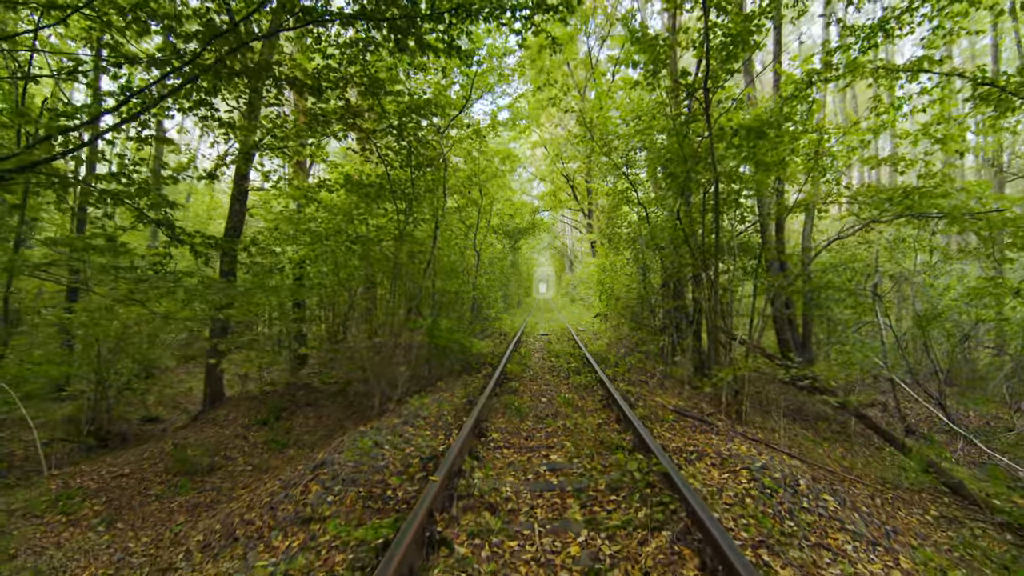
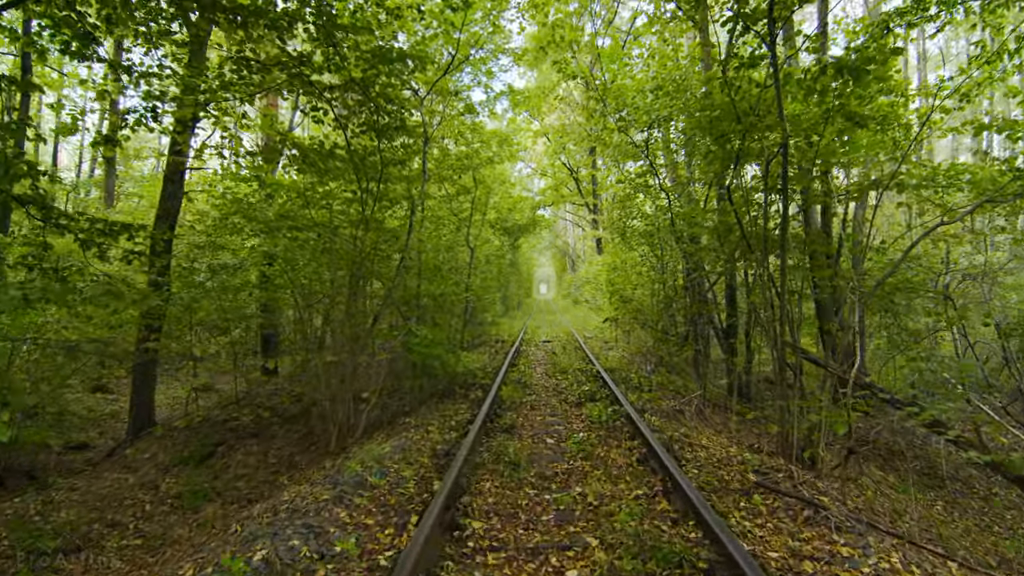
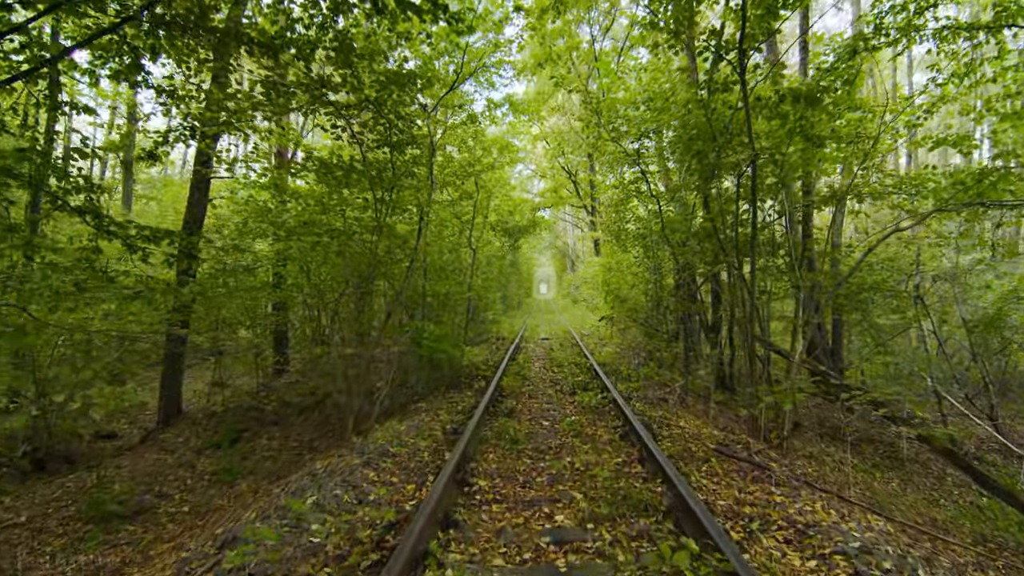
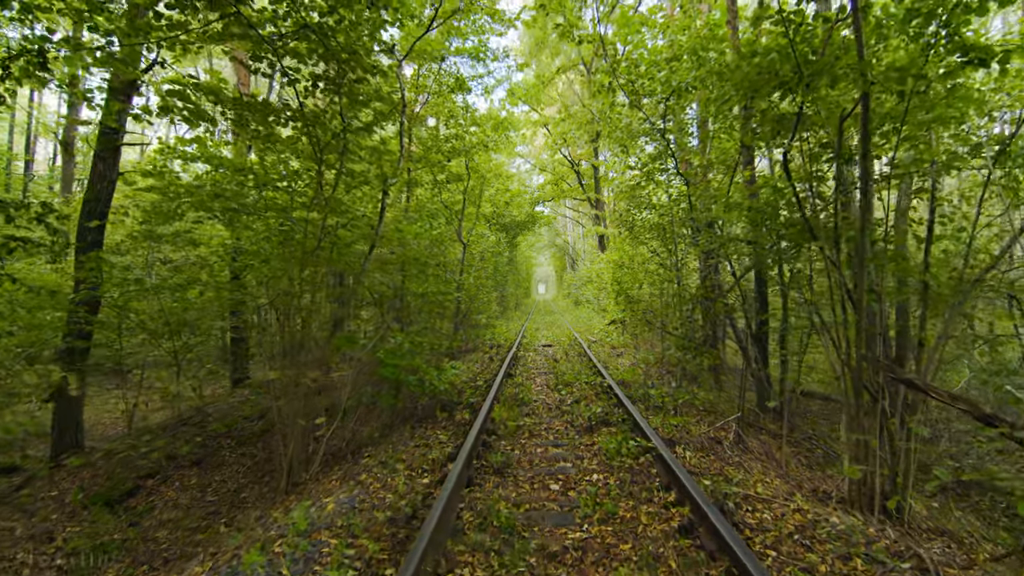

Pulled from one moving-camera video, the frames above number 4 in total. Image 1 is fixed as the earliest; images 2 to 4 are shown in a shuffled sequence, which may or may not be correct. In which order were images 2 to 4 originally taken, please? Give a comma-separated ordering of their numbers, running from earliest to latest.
3, 2, 4
